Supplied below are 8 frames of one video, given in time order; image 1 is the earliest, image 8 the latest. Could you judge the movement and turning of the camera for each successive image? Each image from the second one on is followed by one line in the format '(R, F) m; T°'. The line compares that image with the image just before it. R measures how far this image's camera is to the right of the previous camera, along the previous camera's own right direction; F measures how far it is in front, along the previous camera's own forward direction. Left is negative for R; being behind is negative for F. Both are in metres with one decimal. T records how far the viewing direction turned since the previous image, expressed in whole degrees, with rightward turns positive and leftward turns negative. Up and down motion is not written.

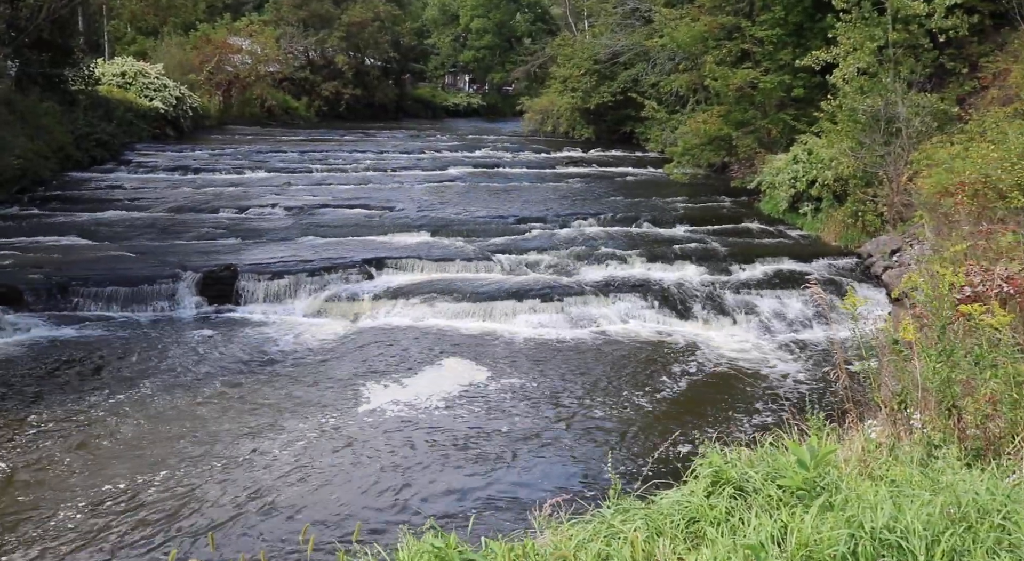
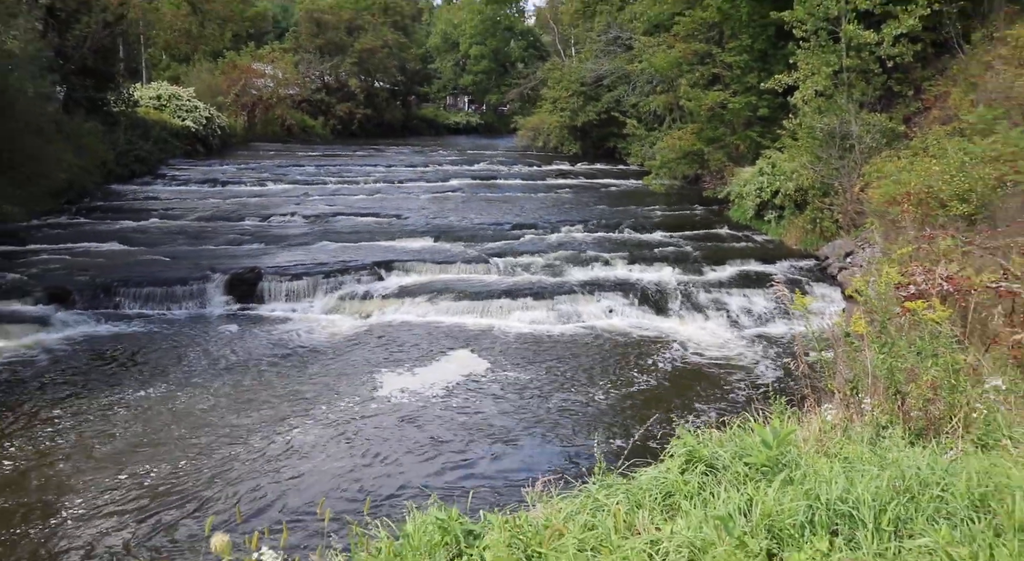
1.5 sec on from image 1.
(0.0, -1.0) m; 0°
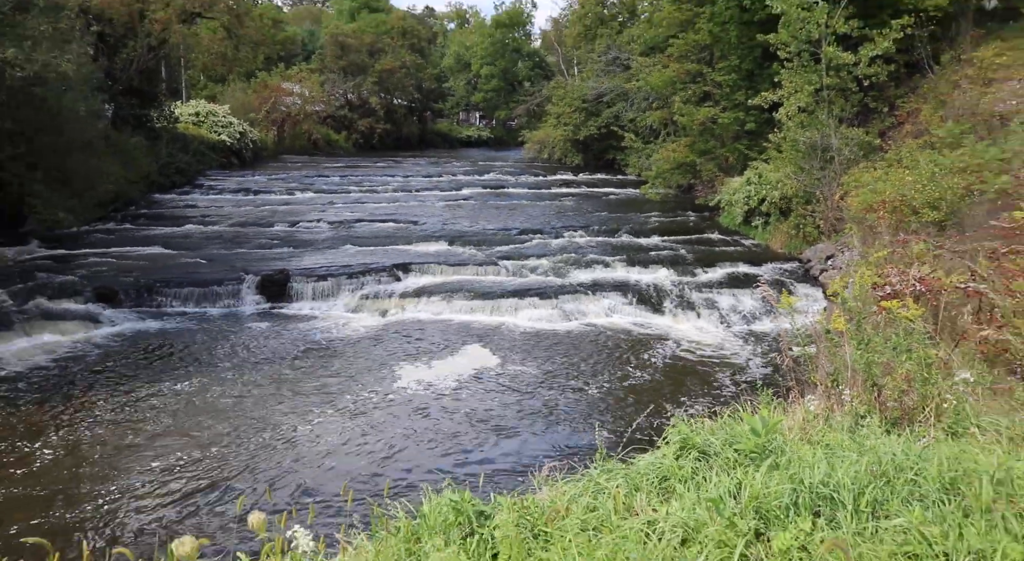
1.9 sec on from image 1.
(0.0, -0.8) m; 0°
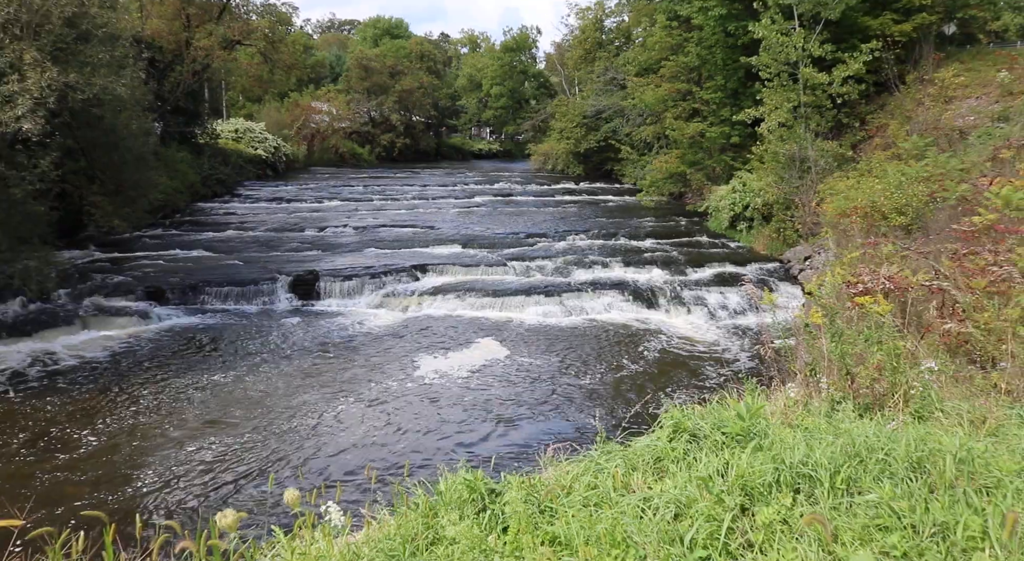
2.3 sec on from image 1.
(-0.1, -1.0) m; 0°
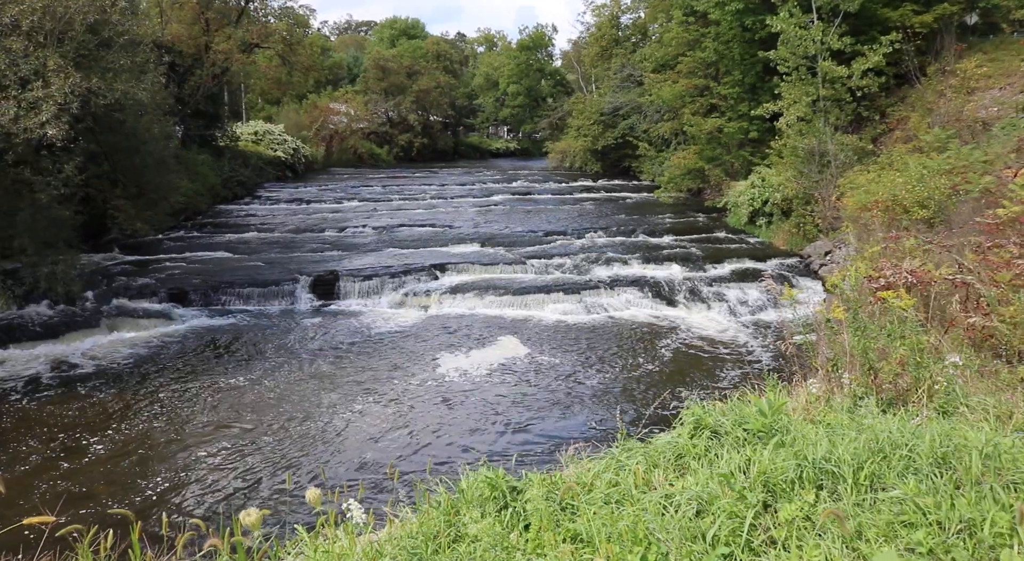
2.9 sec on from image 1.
(0.0, 0.0) m; -1°
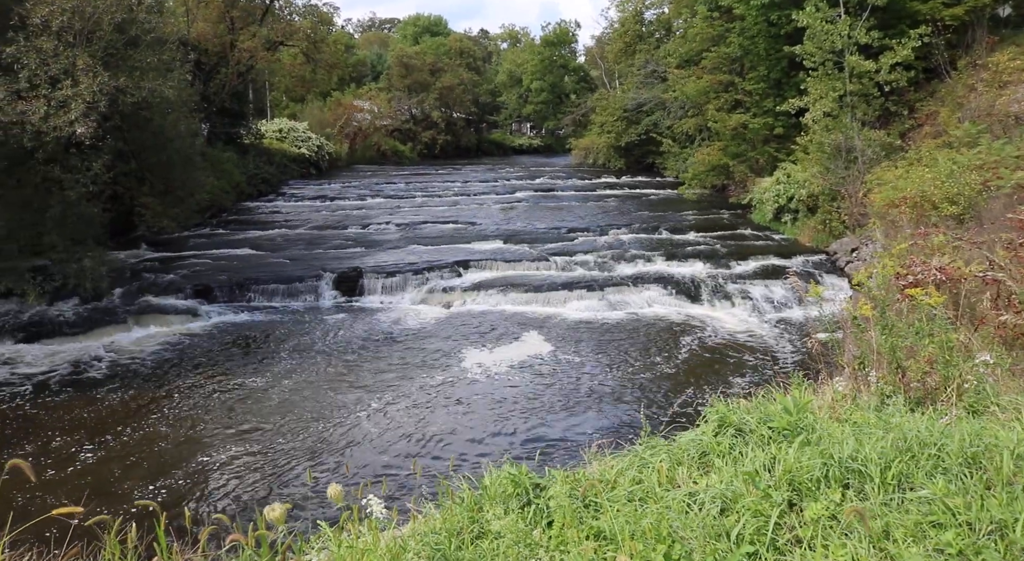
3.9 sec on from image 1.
(0.0, 0.0) m; -1°
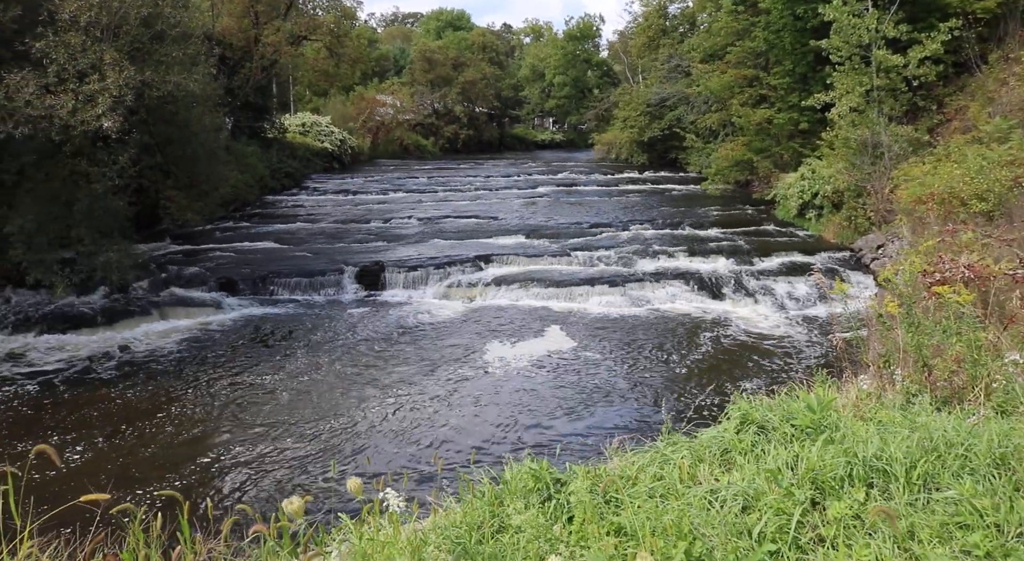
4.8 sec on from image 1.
(0.0, 0.0) m; -1°
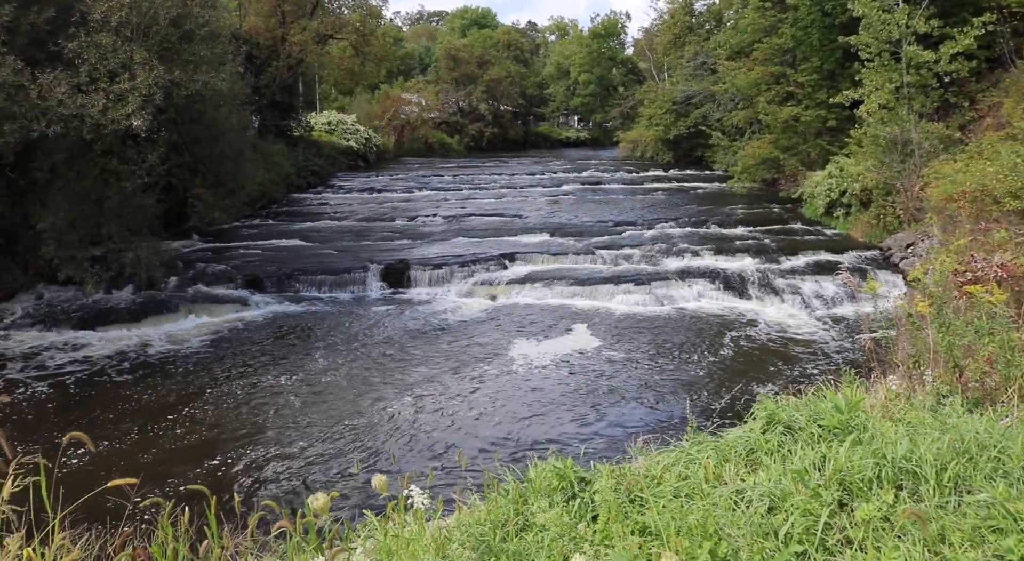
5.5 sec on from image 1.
(0.0, 0.0) m; -2°
